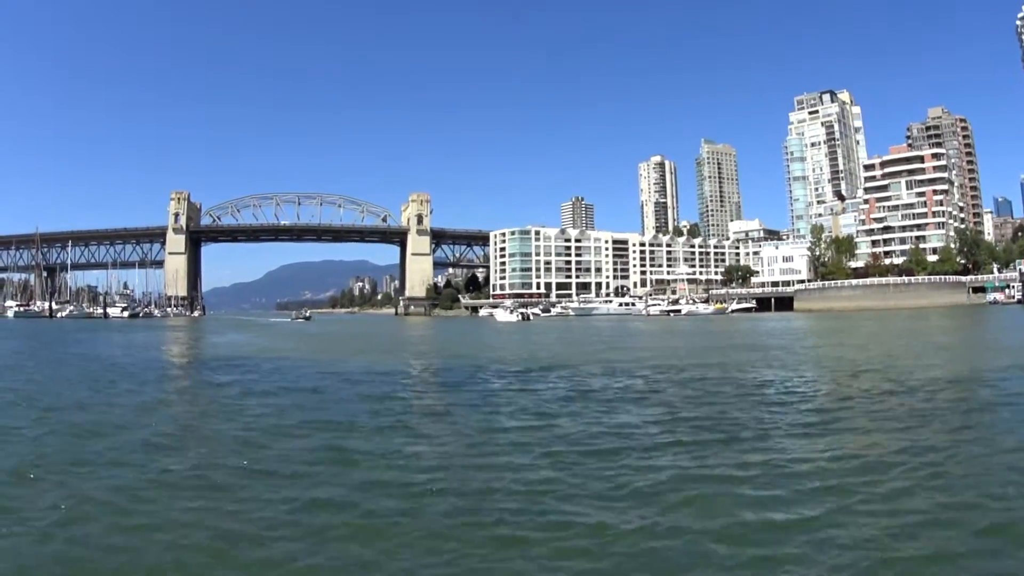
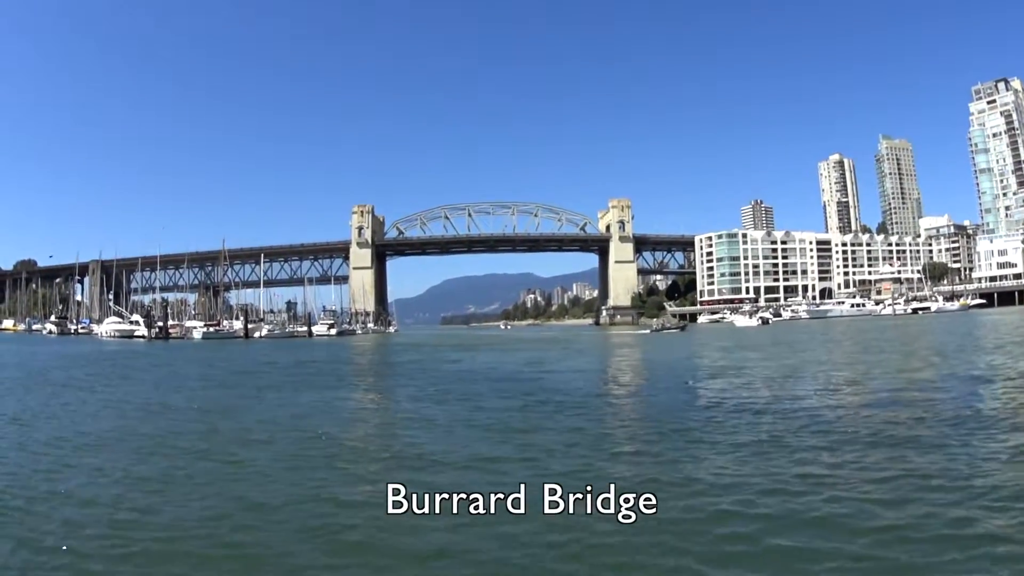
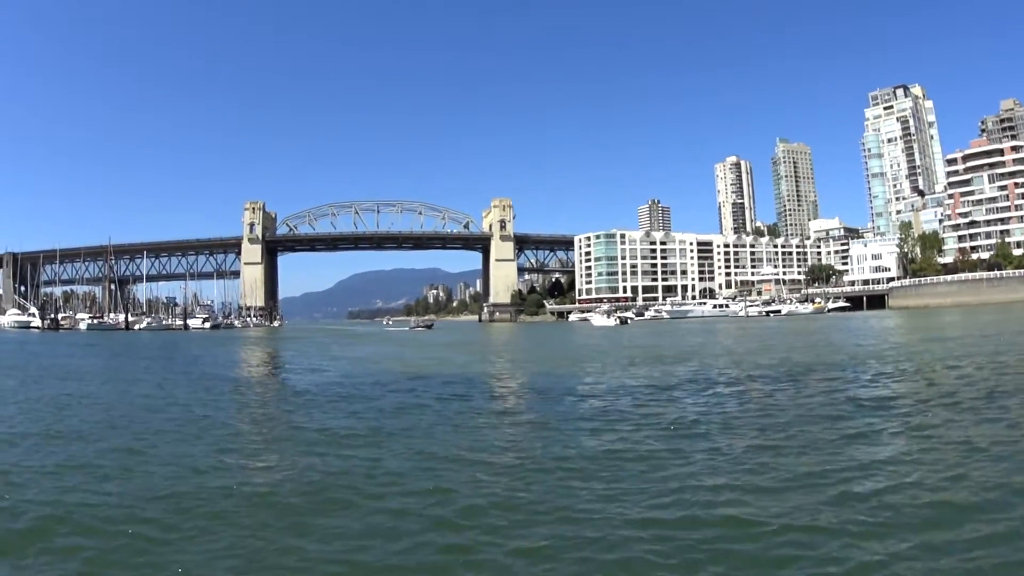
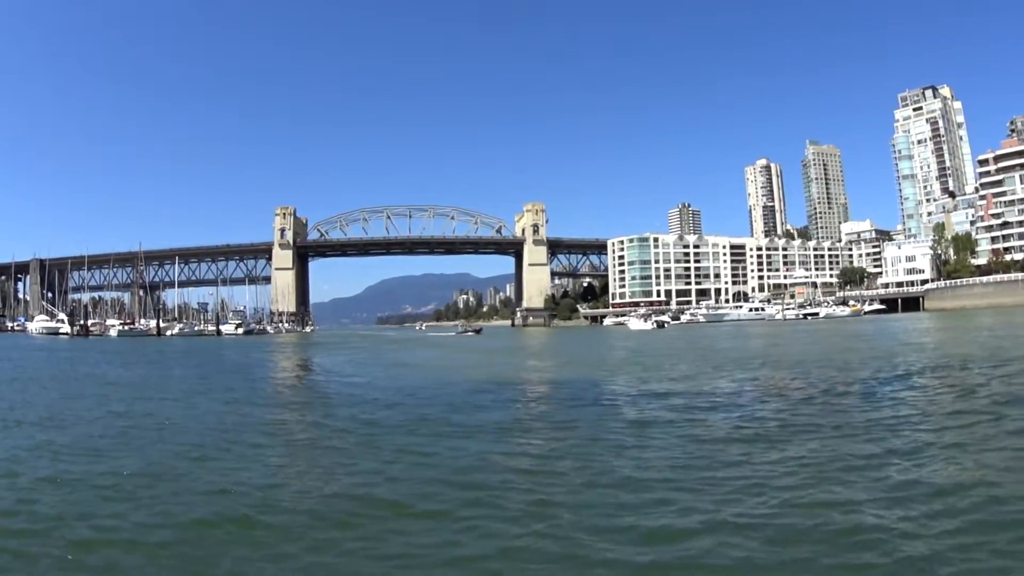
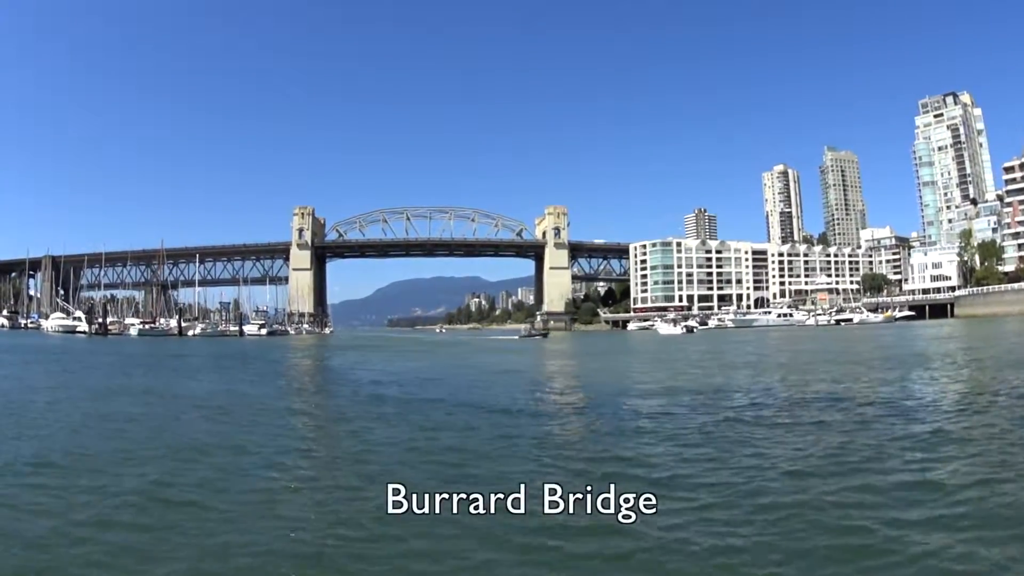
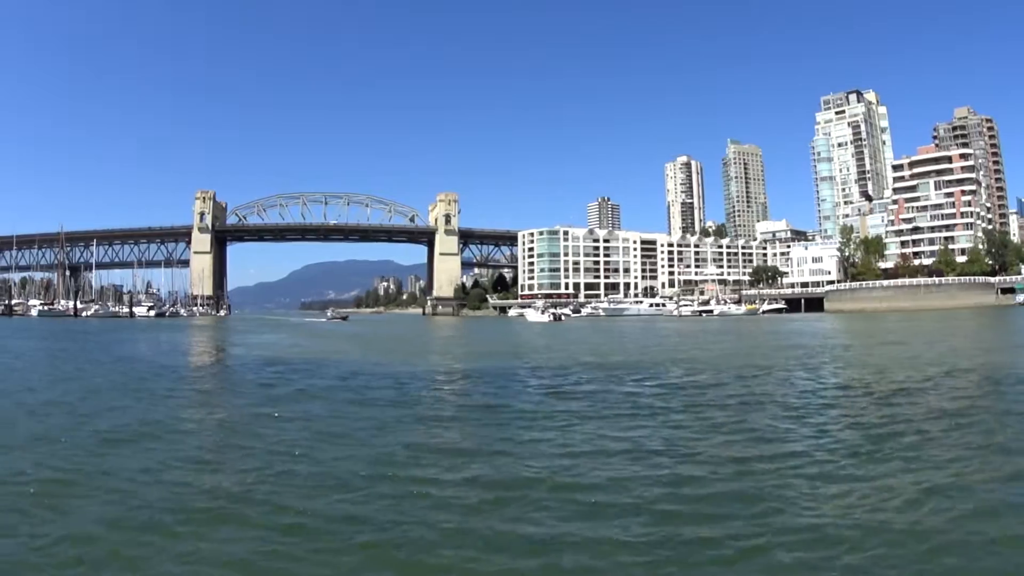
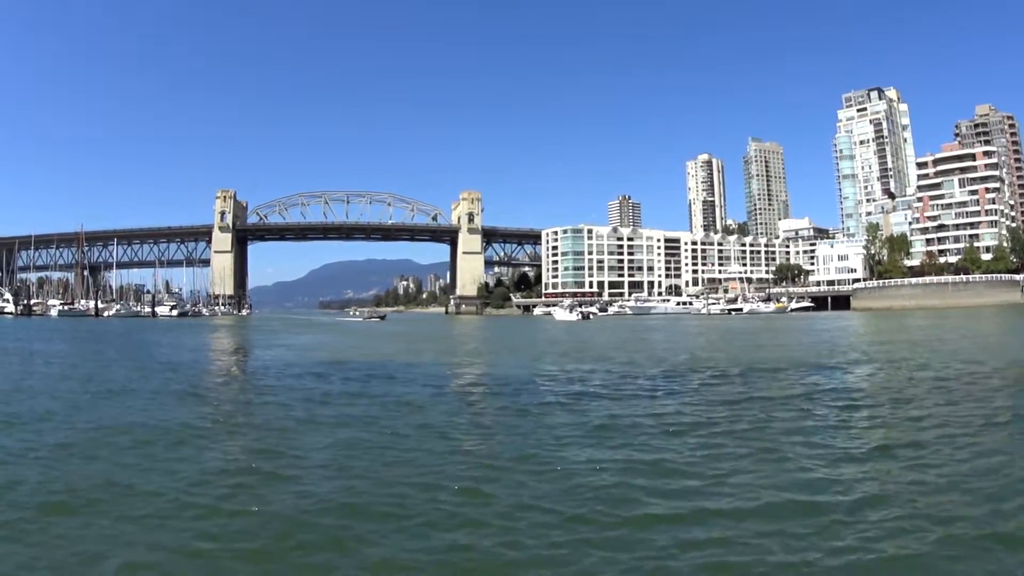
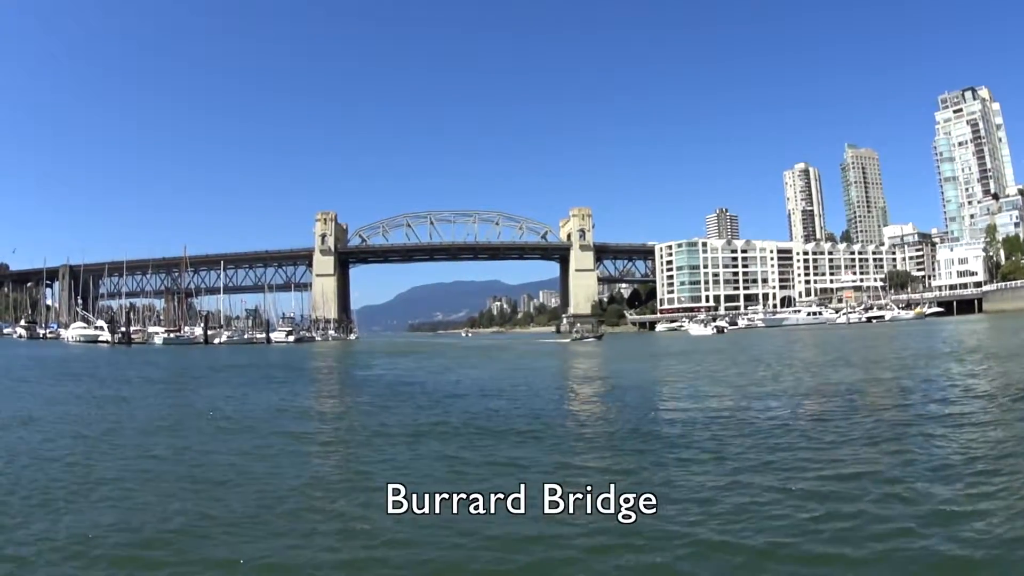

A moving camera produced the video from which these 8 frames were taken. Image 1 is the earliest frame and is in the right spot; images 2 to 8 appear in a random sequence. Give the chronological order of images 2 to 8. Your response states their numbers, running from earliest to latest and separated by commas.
6, 7, 3, 4, 5, 8, 2
